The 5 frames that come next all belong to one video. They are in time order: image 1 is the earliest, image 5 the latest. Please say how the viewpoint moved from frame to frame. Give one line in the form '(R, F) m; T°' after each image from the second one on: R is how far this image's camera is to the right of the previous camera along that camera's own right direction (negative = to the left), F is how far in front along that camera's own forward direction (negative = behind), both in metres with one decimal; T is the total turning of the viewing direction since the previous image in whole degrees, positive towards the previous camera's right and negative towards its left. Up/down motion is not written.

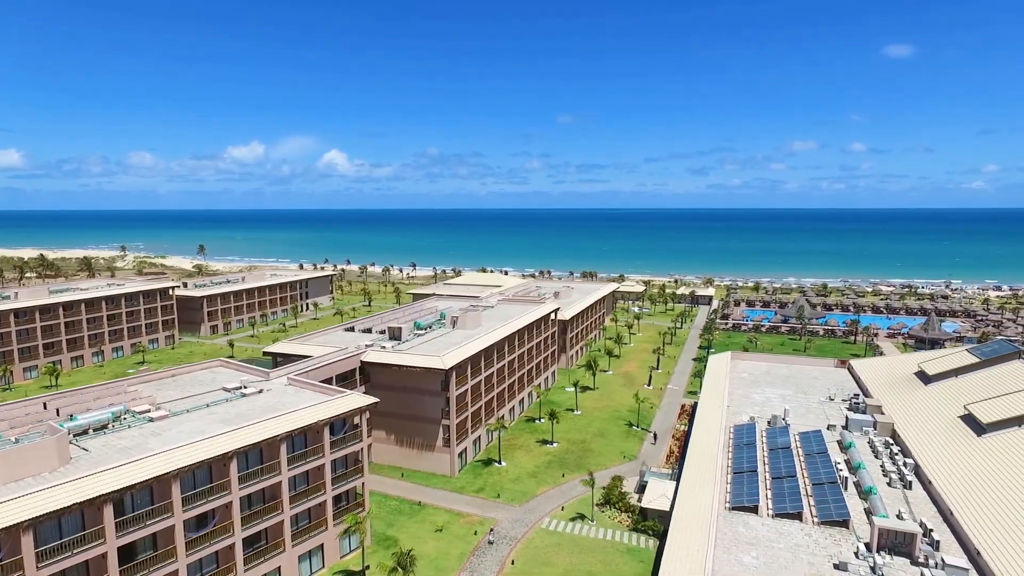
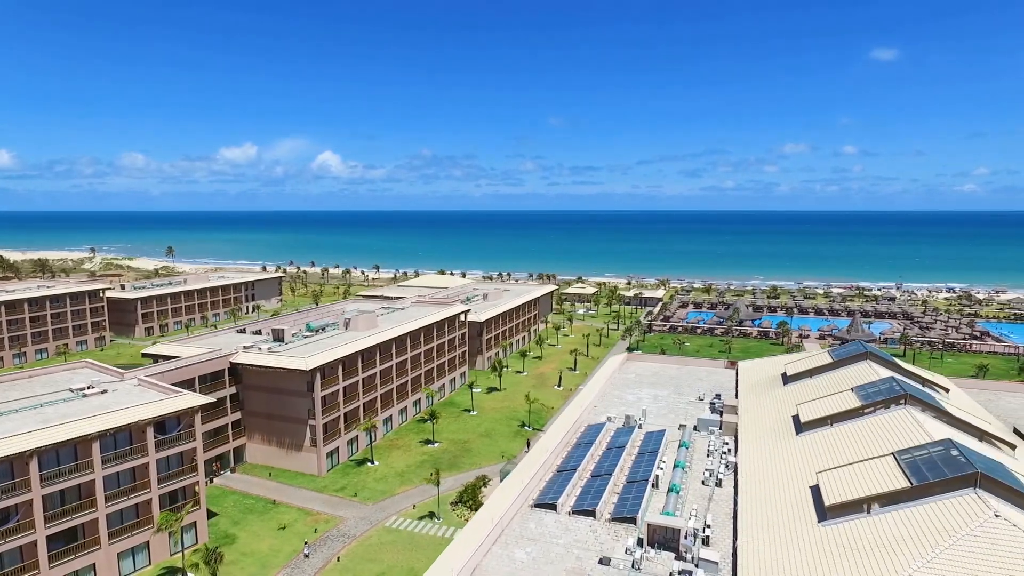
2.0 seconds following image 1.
(+11.0, -0.8) m; 0°
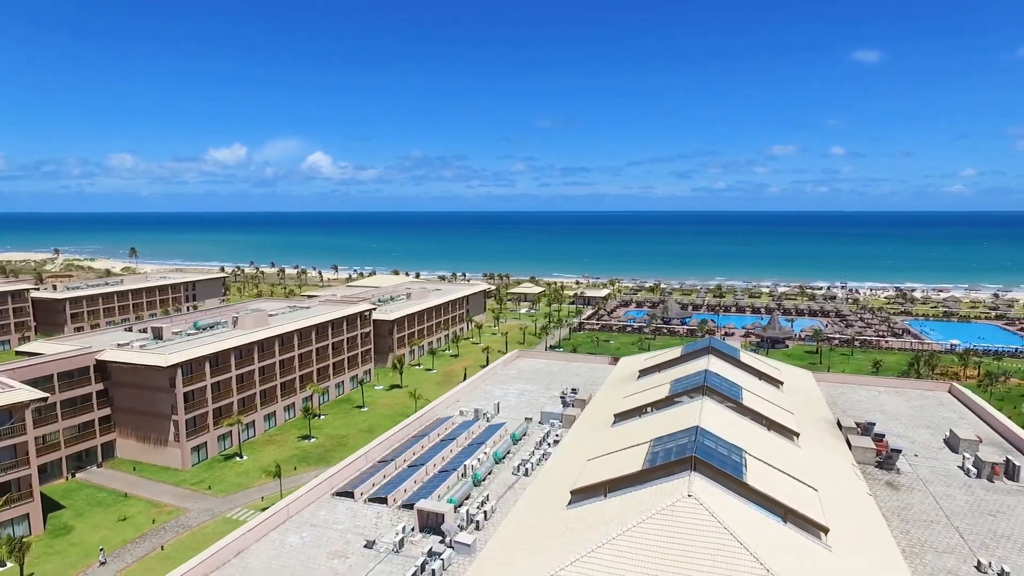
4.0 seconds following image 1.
(+11.7, -1.4) m; +1°
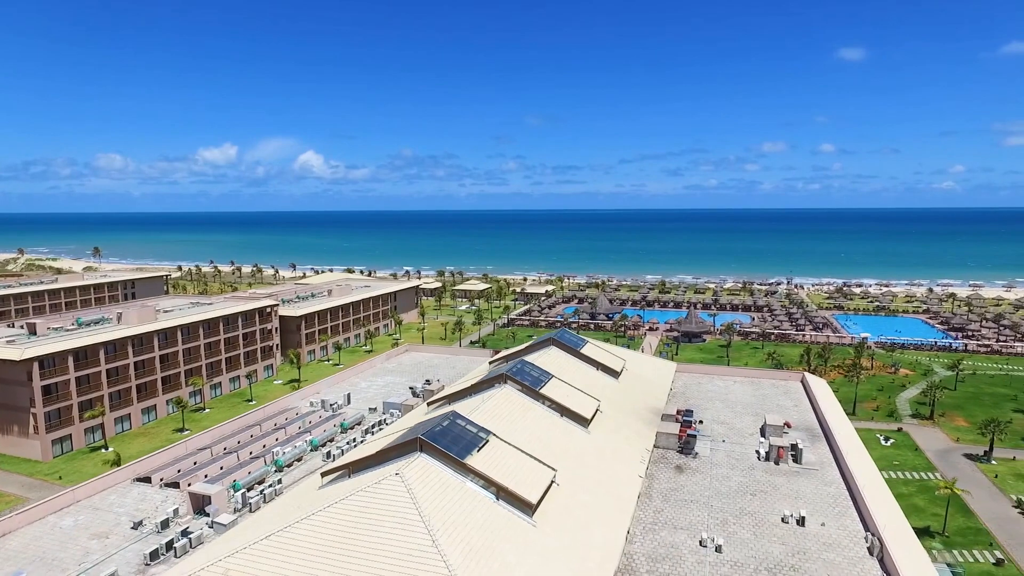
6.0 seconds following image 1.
(+12.7, -1.3) m; 0°
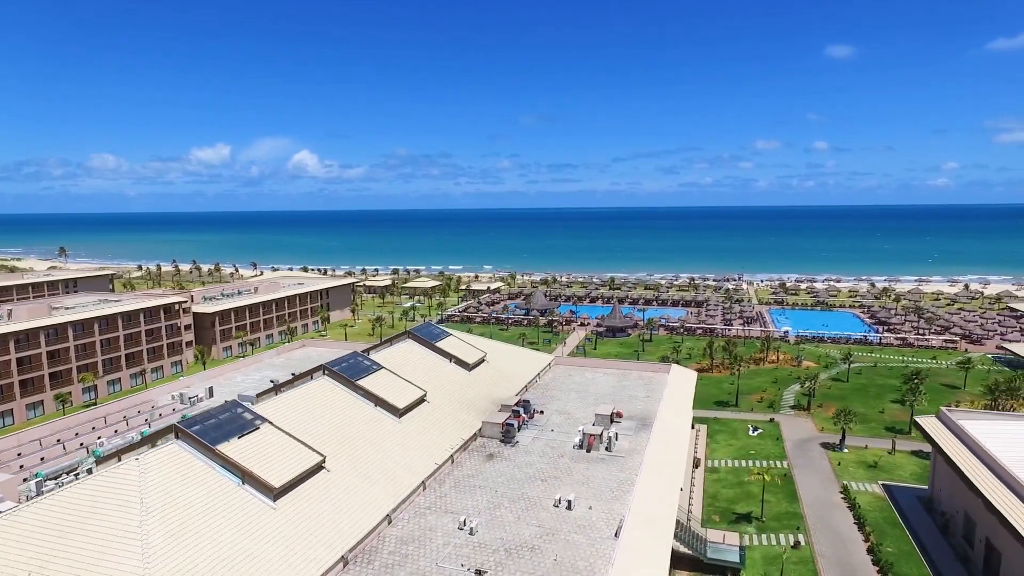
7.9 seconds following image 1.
(+12.3, -0.7) m; 0°
